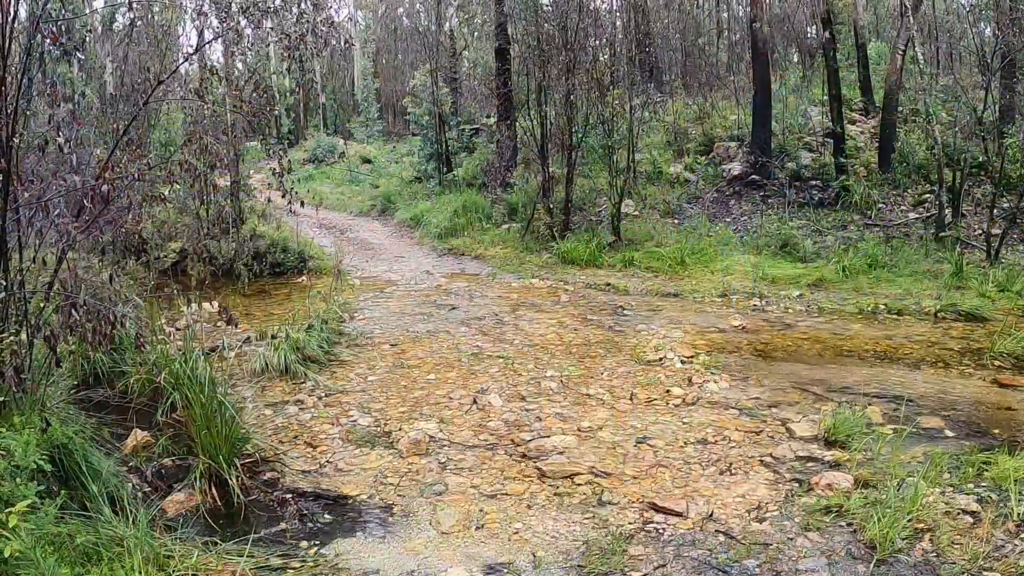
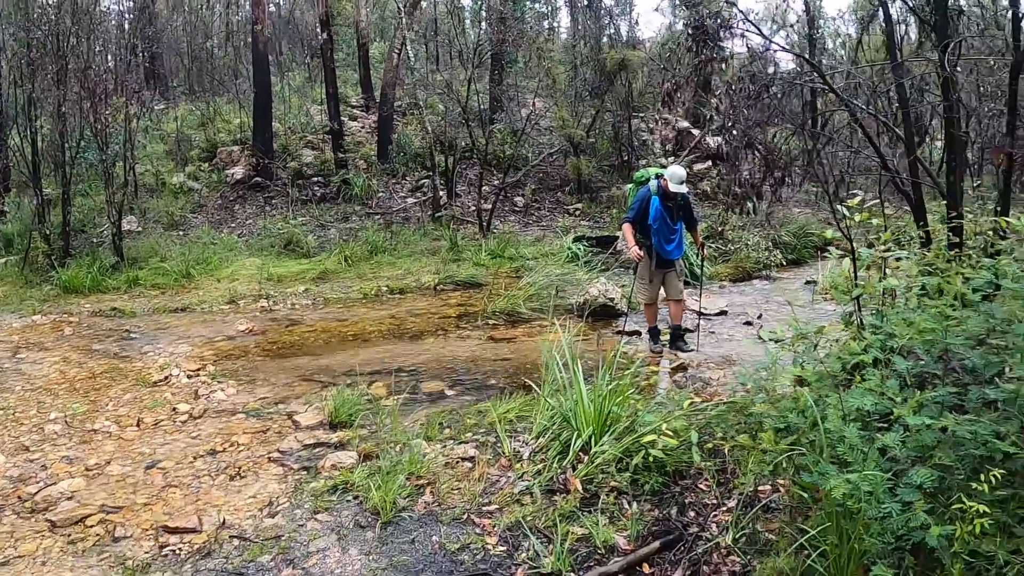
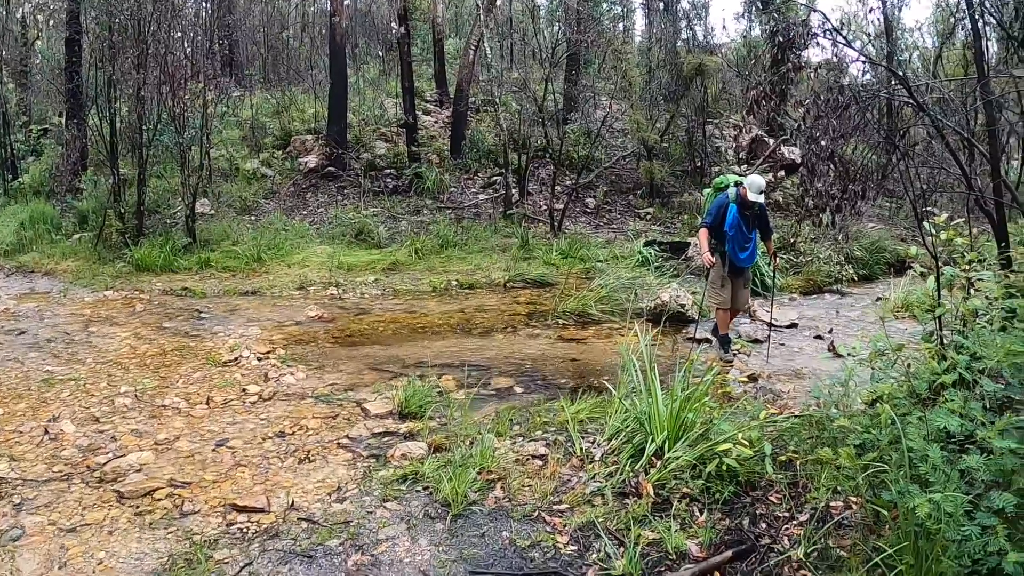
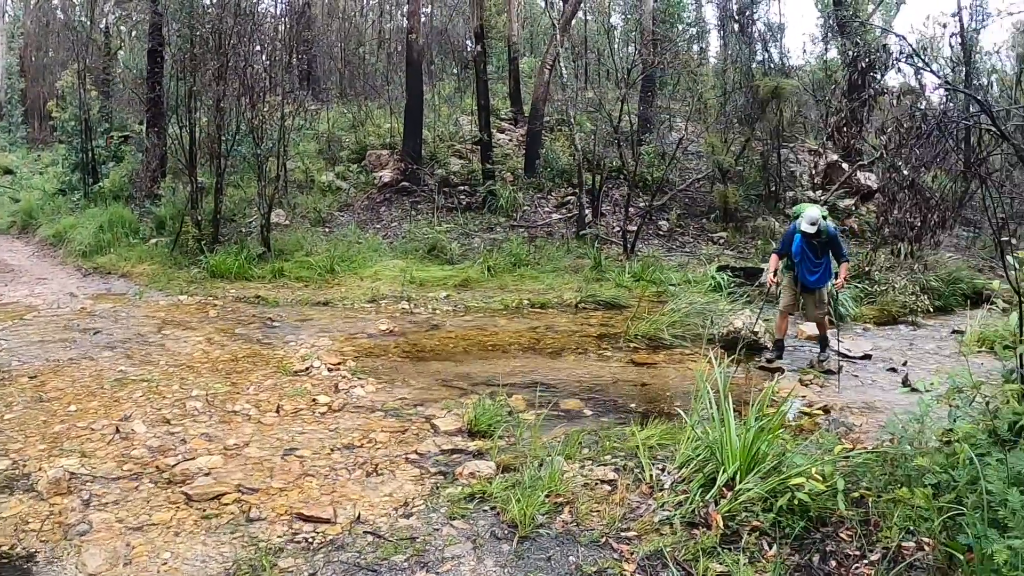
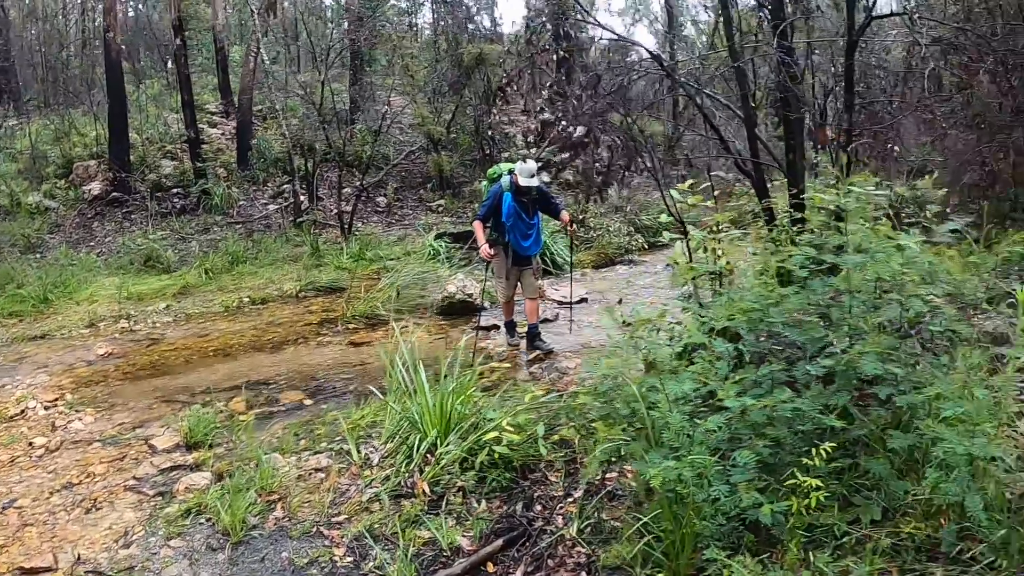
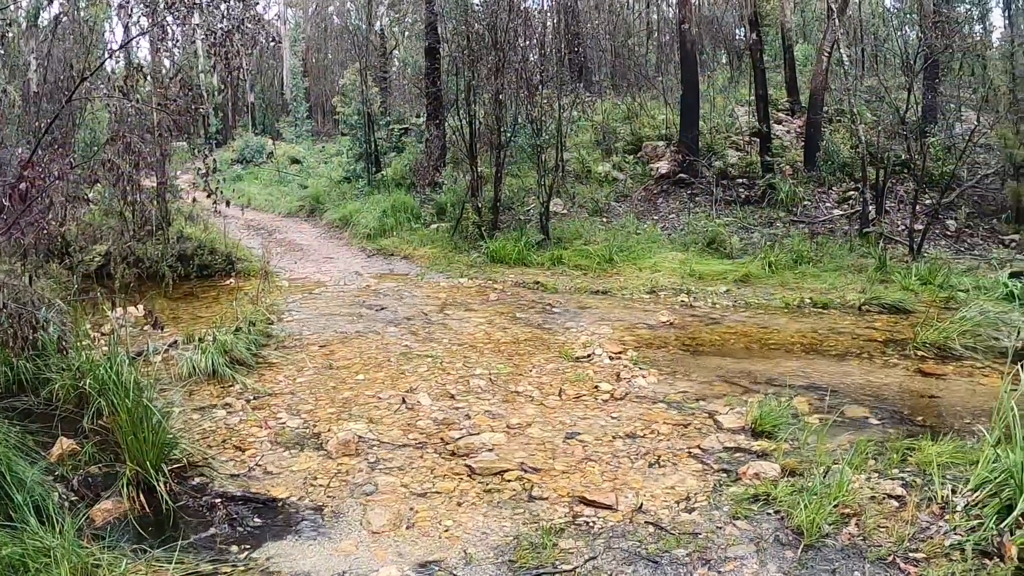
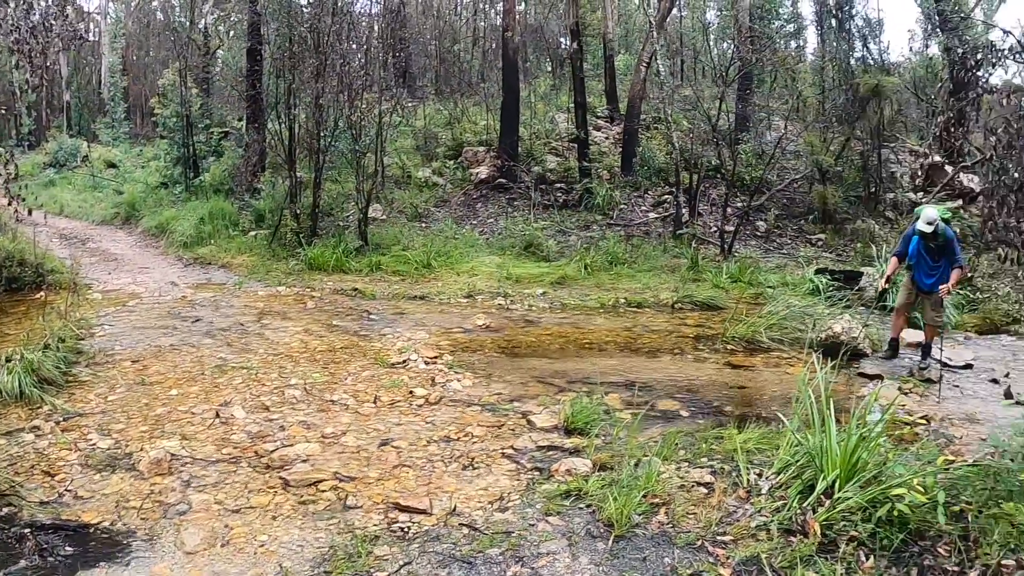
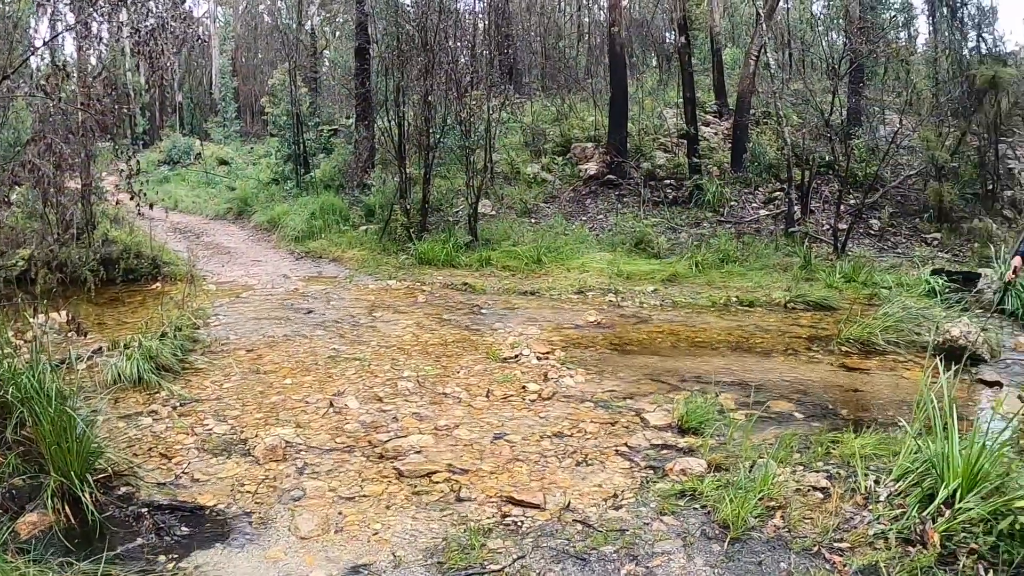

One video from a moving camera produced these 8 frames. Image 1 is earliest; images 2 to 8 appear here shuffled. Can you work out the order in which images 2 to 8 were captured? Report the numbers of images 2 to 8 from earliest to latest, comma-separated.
6, 8, 7, 4, 3, 2, 5
